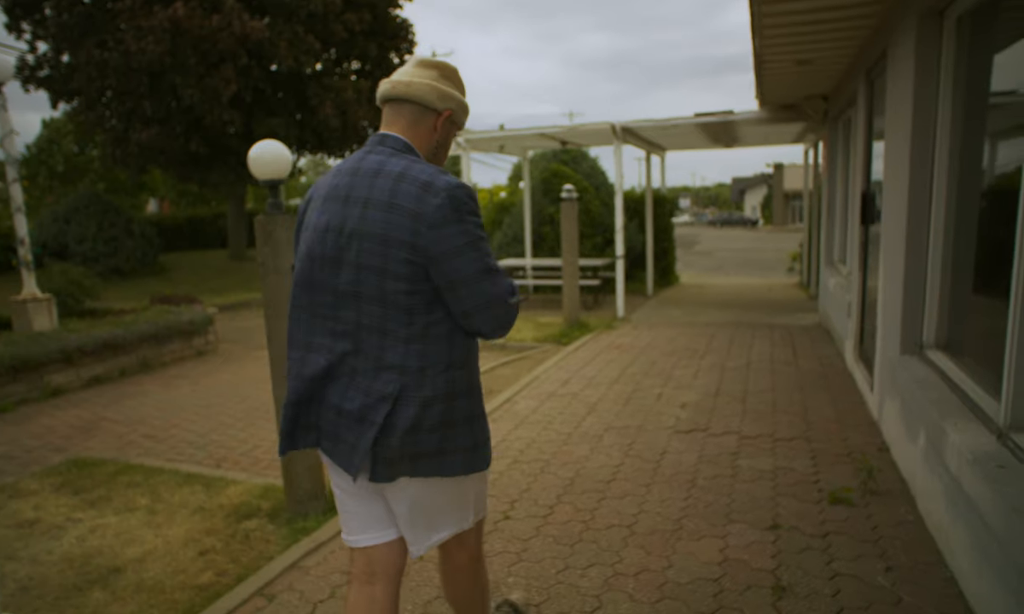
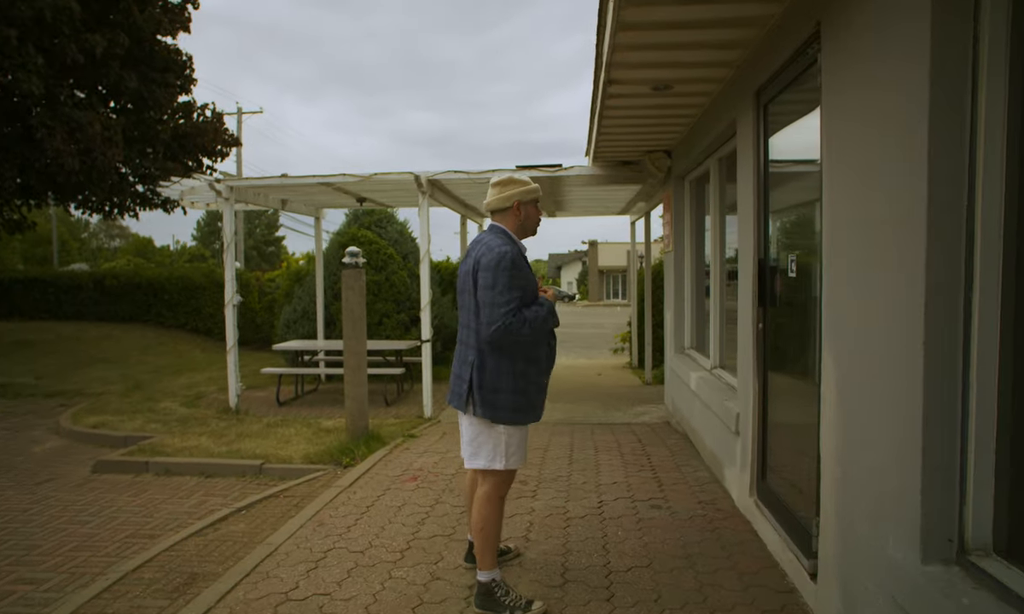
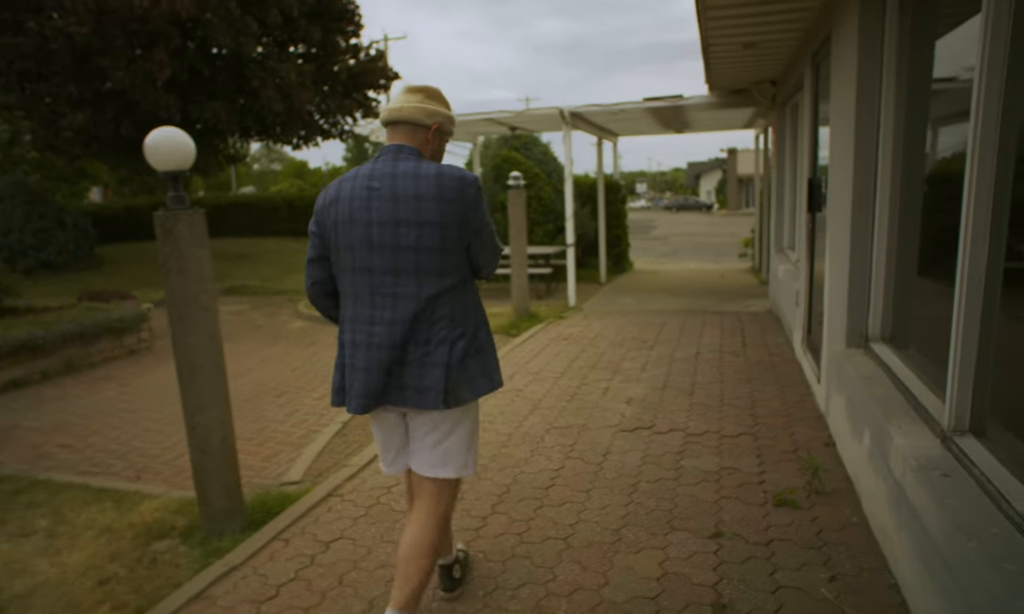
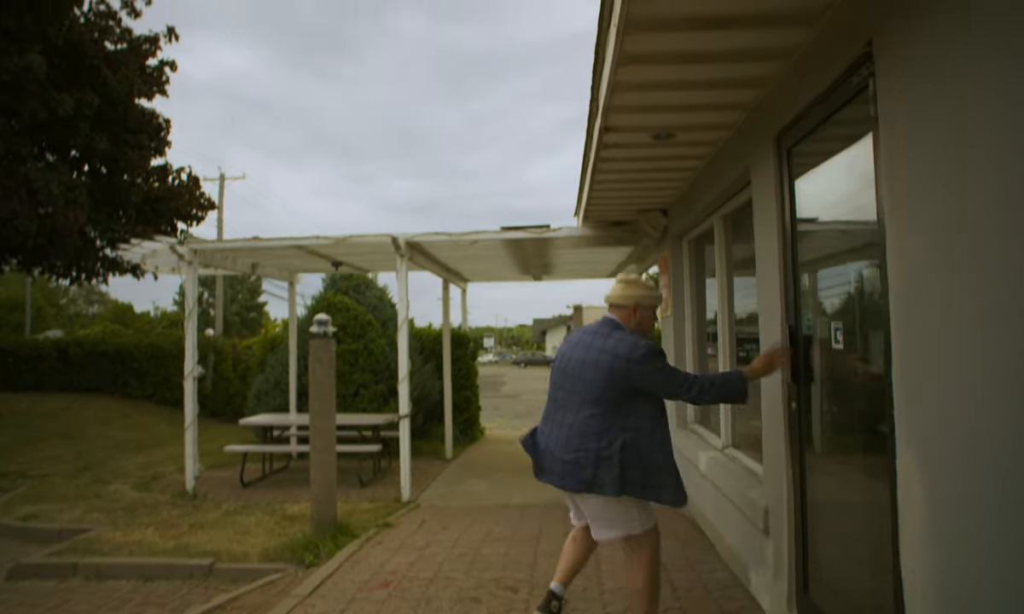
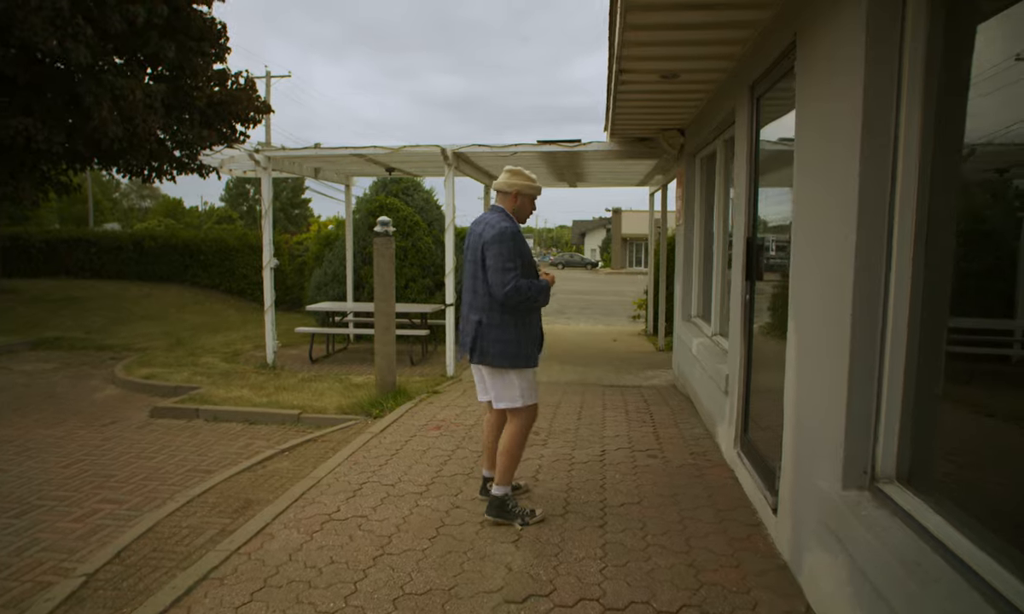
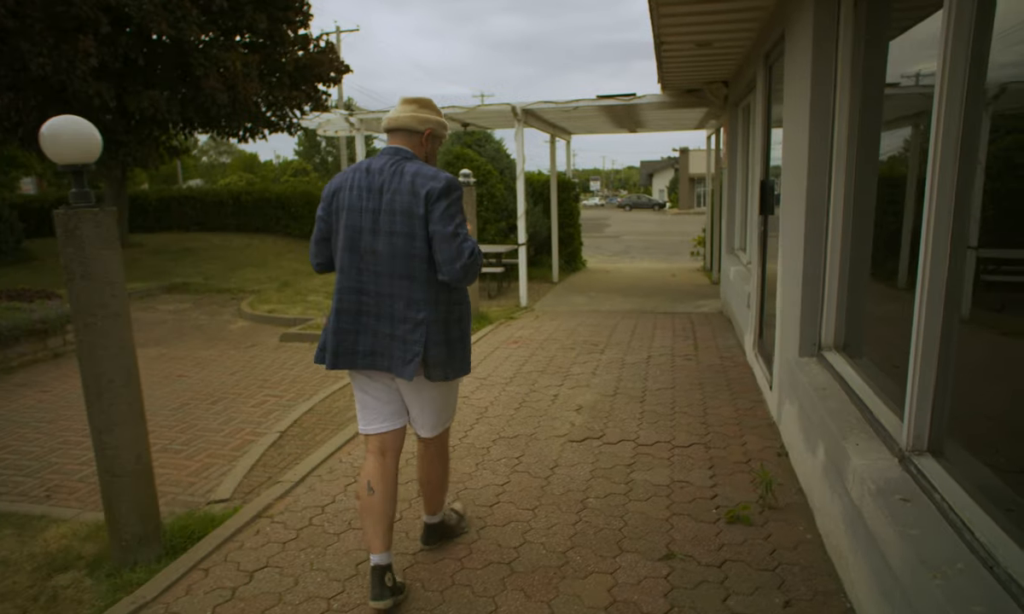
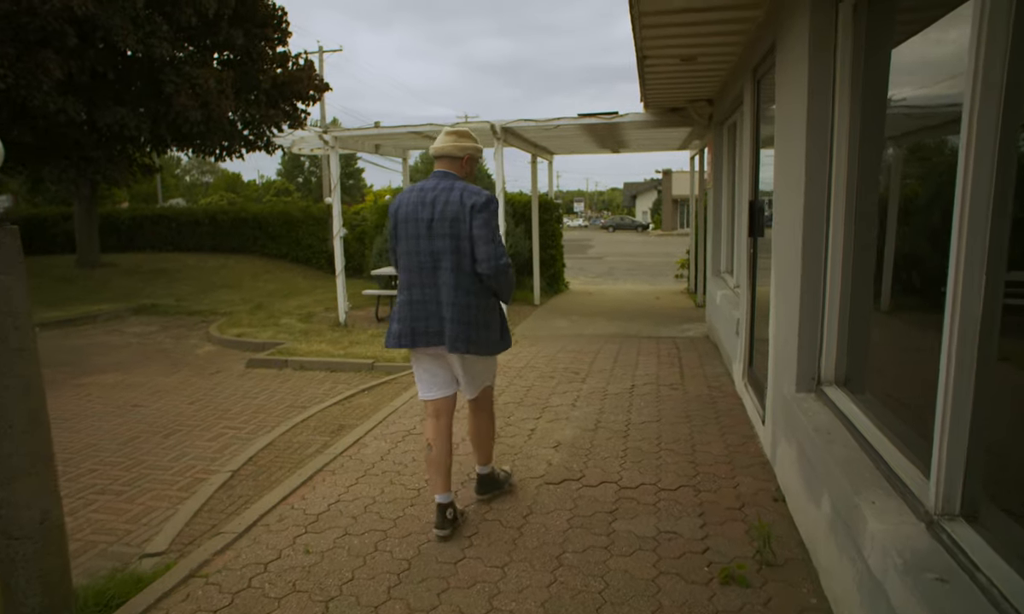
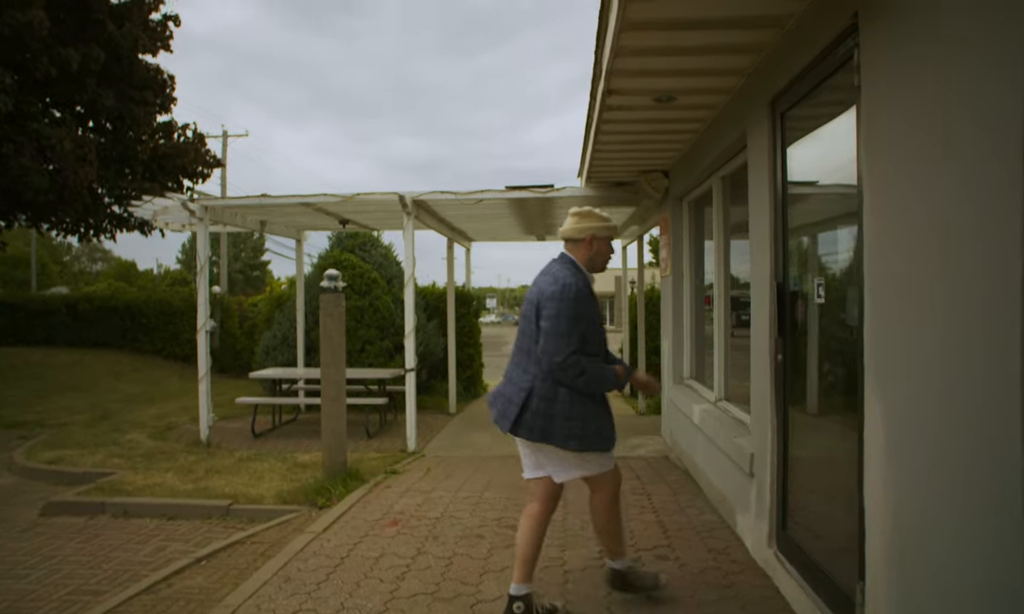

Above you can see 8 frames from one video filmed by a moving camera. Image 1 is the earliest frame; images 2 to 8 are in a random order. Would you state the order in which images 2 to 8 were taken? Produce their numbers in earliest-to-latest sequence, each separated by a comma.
3, 6, 7, 5, 2, 8, 4
